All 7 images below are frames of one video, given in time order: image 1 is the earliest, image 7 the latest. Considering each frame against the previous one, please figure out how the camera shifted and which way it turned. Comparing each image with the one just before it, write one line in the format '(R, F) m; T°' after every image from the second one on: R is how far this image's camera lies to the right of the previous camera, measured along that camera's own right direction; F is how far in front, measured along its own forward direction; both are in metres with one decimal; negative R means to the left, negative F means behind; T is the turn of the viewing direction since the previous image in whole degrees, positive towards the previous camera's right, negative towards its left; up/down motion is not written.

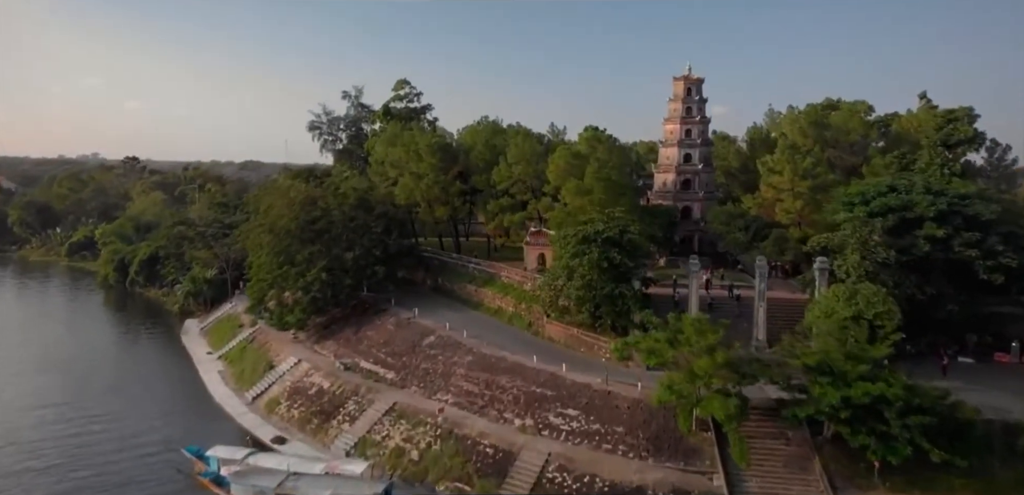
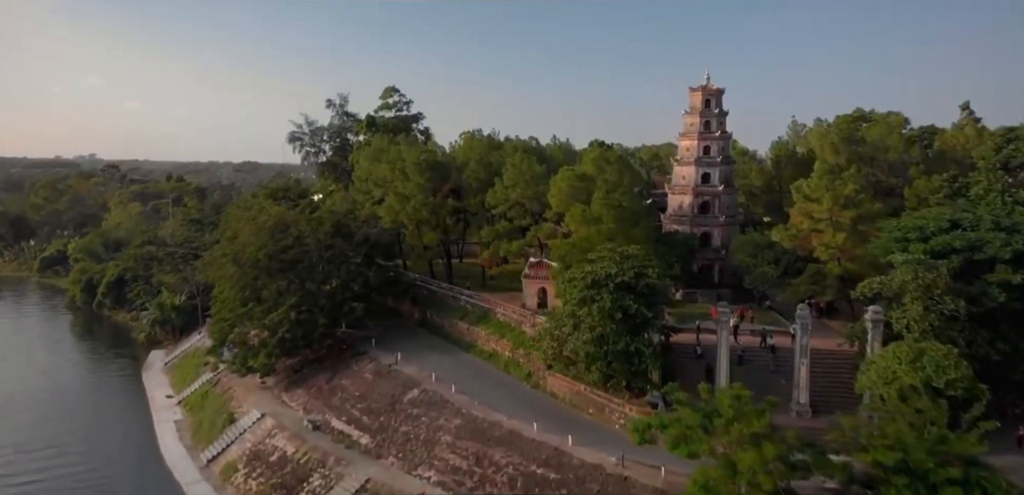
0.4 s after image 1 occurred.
(+0.1, +2.6) m; 0°
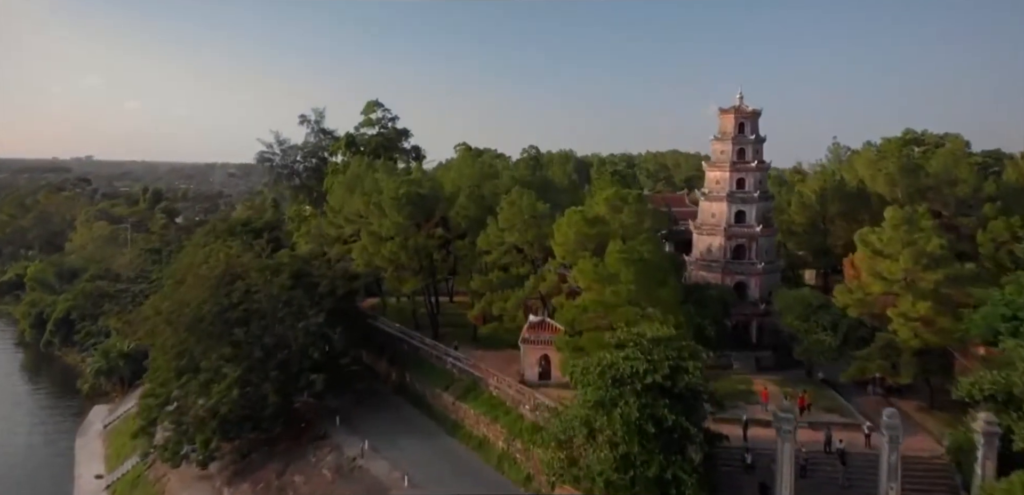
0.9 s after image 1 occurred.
(+0.1, +3.5) m; 0°
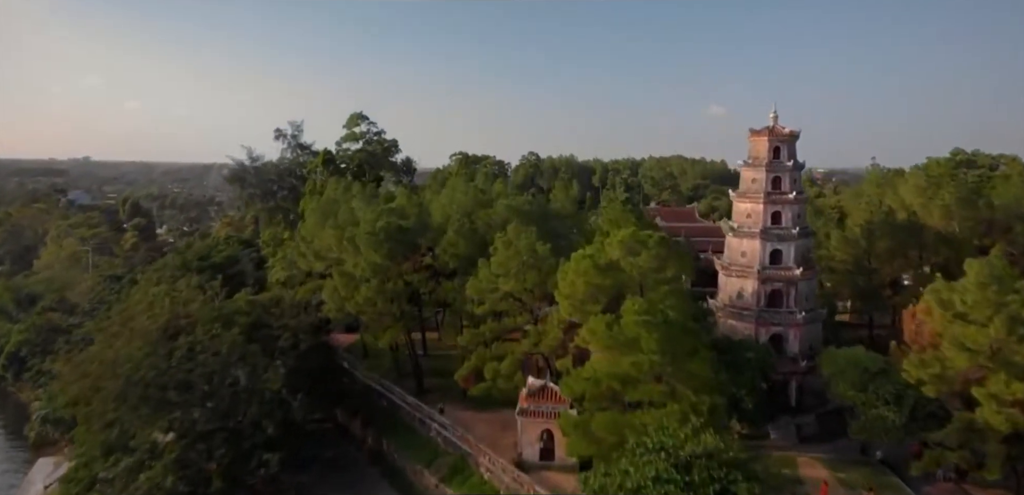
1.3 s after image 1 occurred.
(+0.1, +2.6) m; 0°
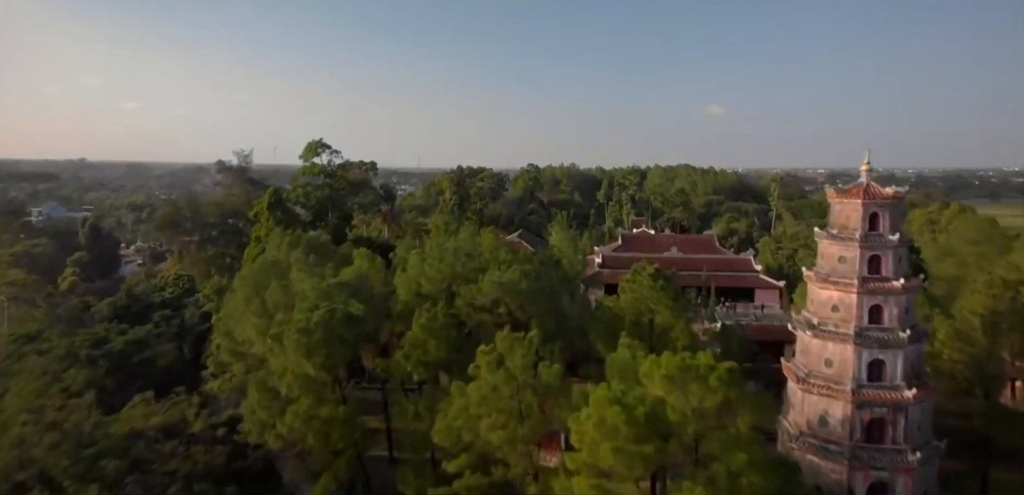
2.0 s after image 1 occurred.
(+0.2, +4.5) m; 0°
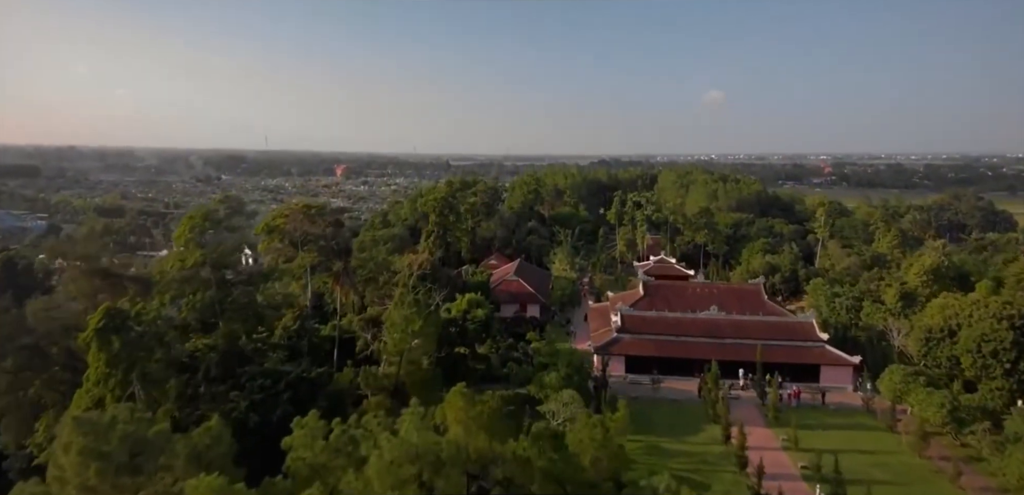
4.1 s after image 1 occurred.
(+0.2, +7.3) m; 0°
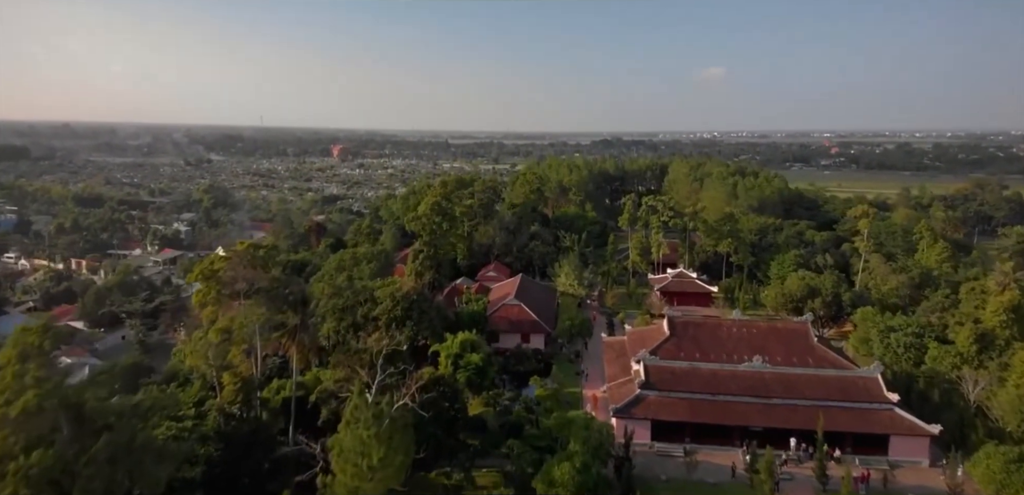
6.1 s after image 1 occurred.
(0.0, +4.7) m; 0°
